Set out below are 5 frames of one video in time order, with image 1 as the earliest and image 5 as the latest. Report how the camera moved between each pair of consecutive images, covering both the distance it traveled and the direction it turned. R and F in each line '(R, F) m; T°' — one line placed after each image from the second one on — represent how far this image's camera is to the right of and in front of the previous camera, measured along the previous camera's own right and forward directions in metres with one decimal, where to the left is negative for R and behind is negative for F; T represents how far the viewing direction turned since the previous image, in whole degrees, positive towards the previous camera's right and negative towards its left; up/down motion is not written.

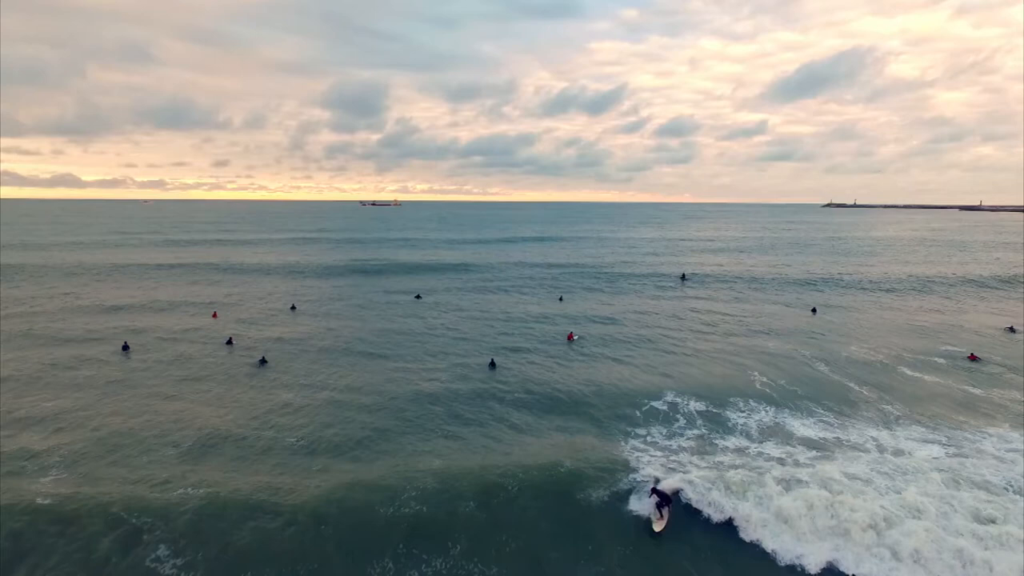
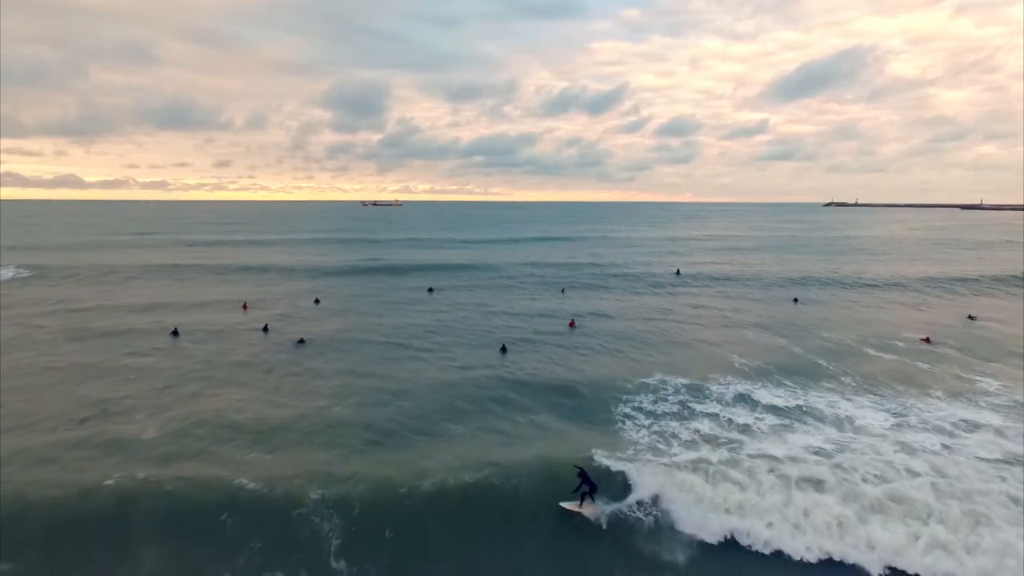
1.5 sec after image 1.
(-1.6, +2.0) m; 0°
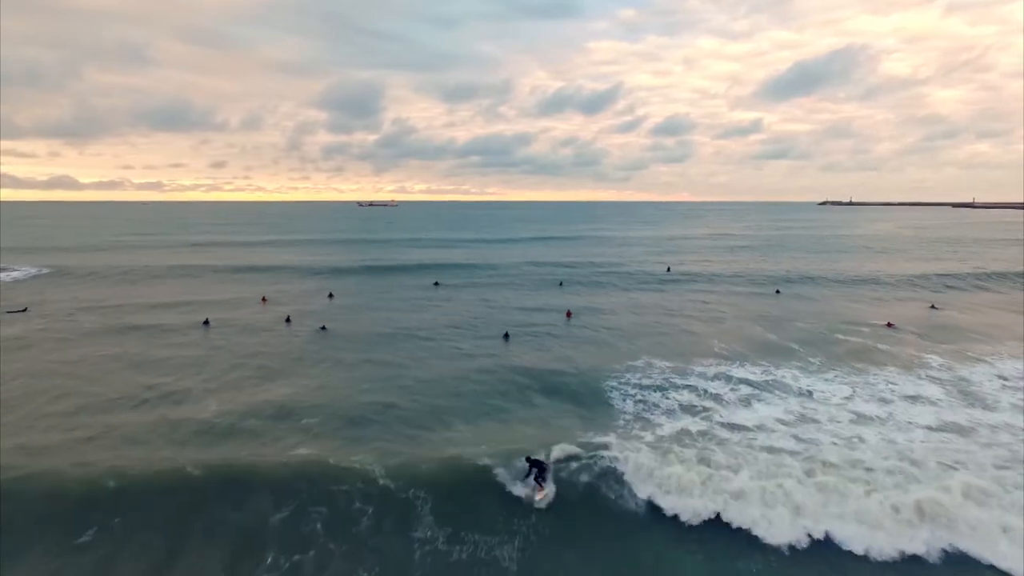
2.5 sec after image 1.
(-0.3, -2.8) m; 0°
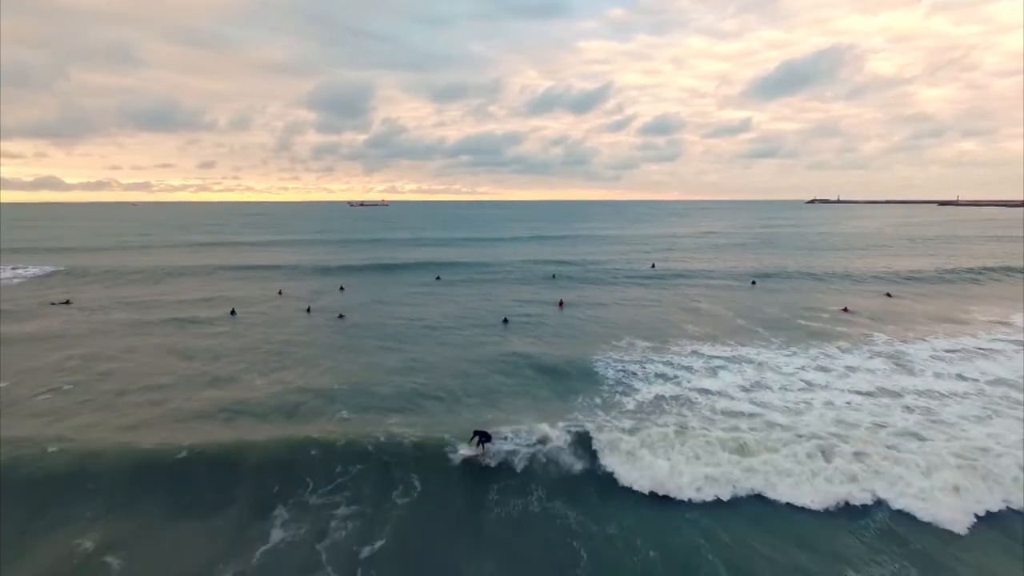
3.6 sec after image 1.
(-0.4, -3.6) m; +1°
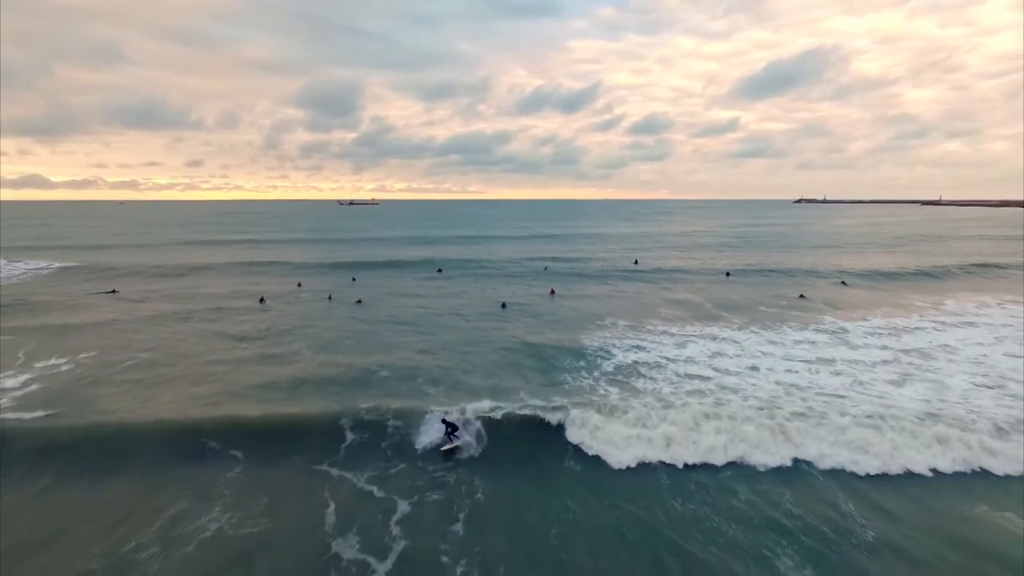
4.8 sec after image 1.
(-0.5, -4.6) m; +1°
